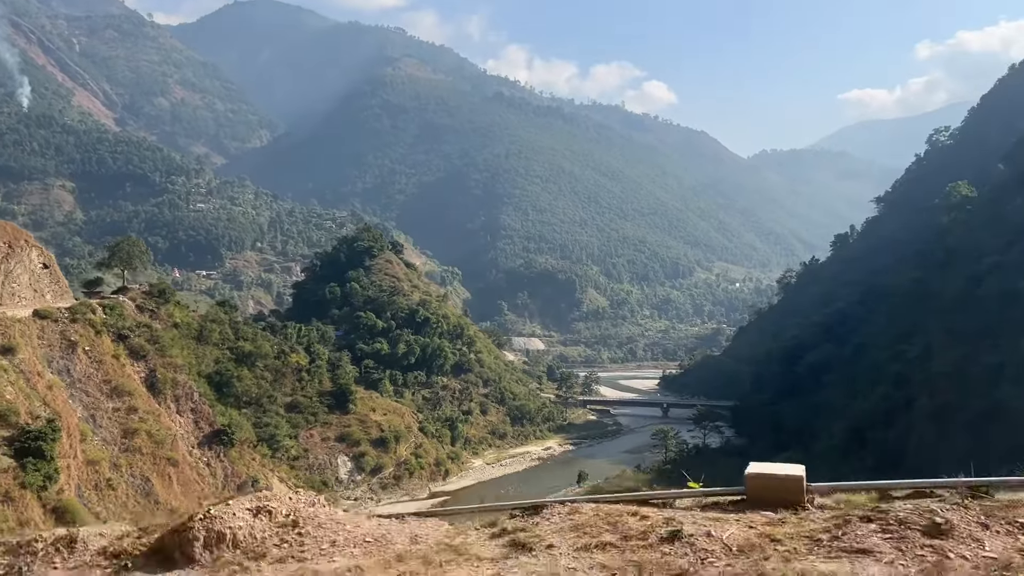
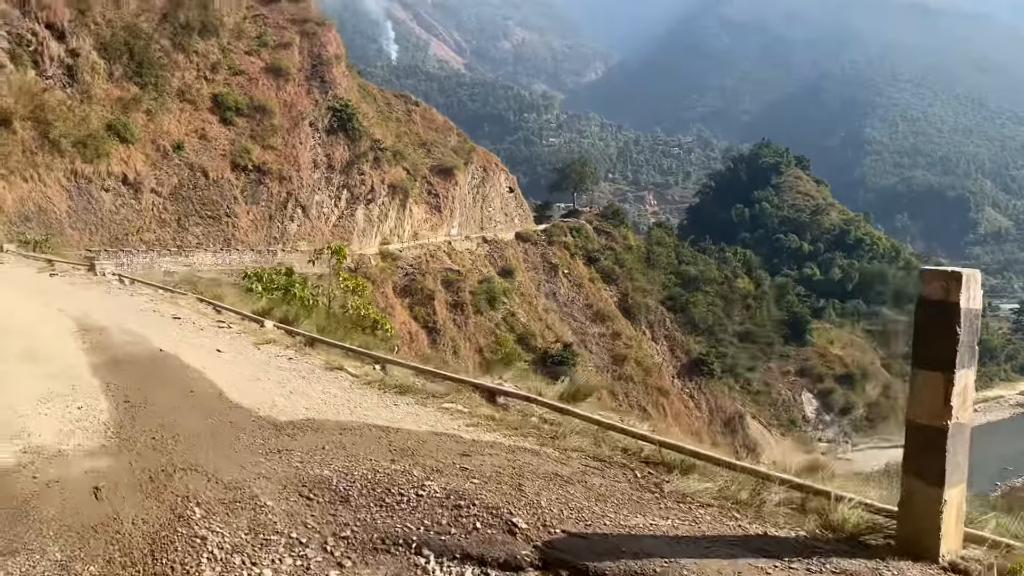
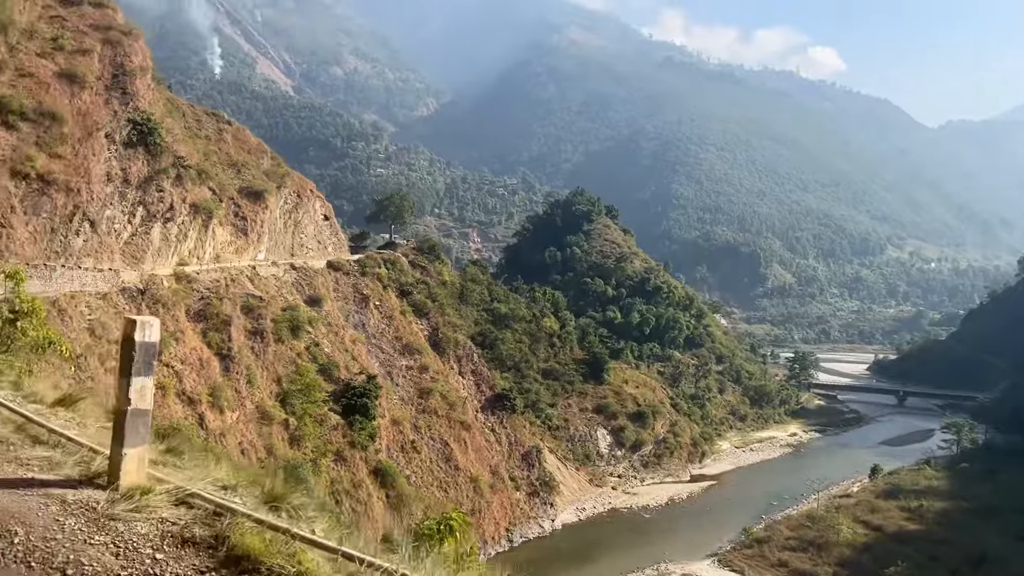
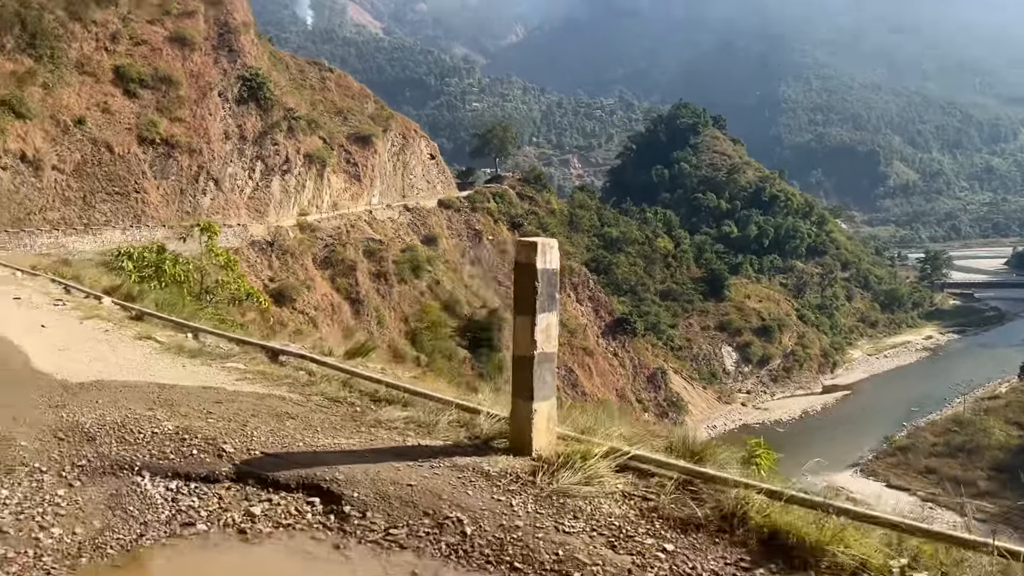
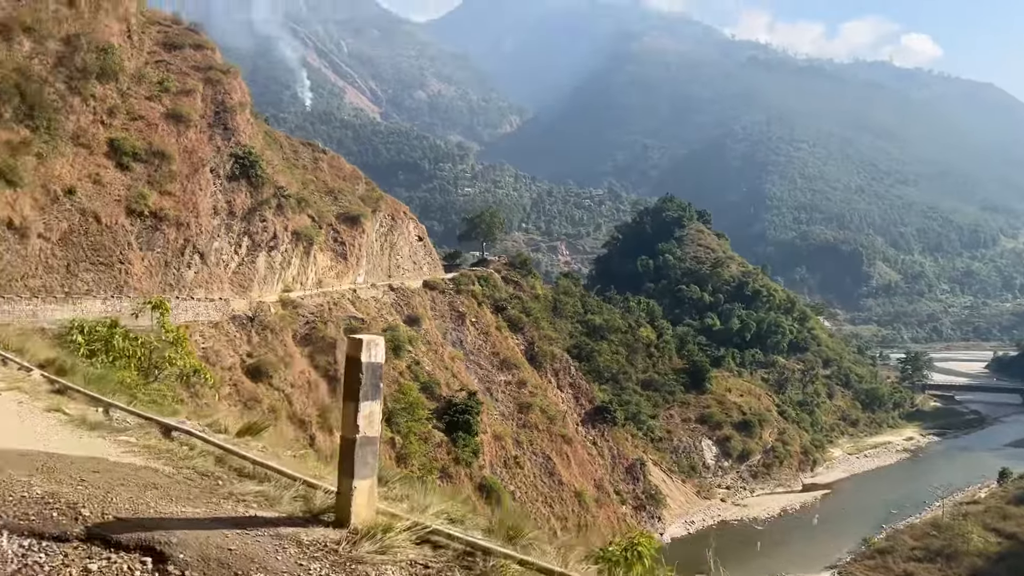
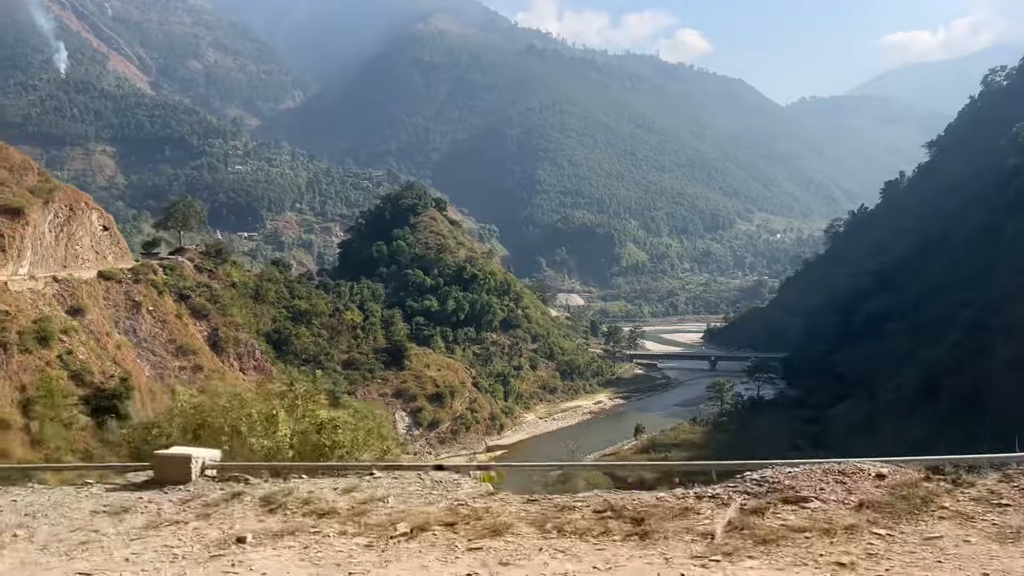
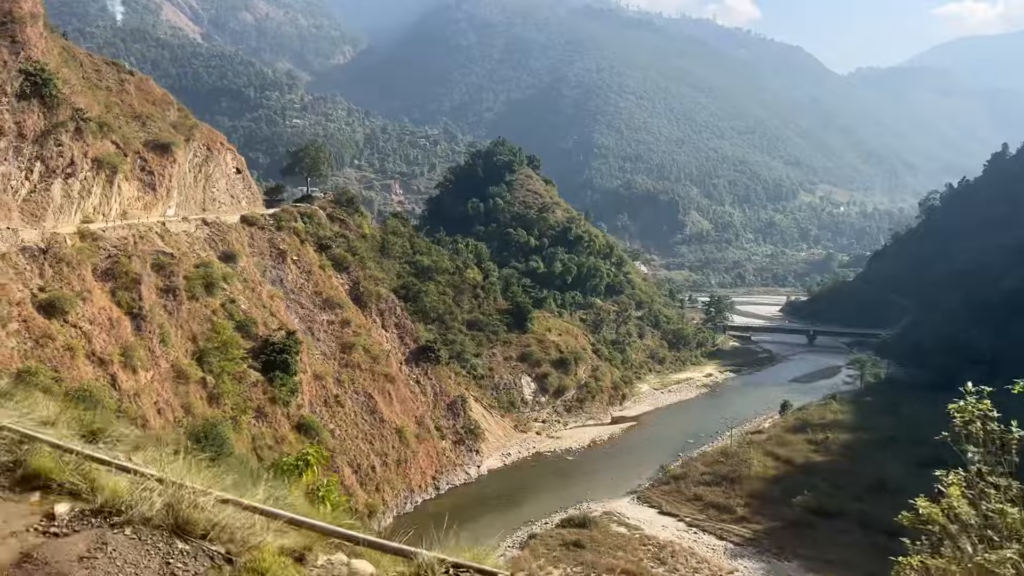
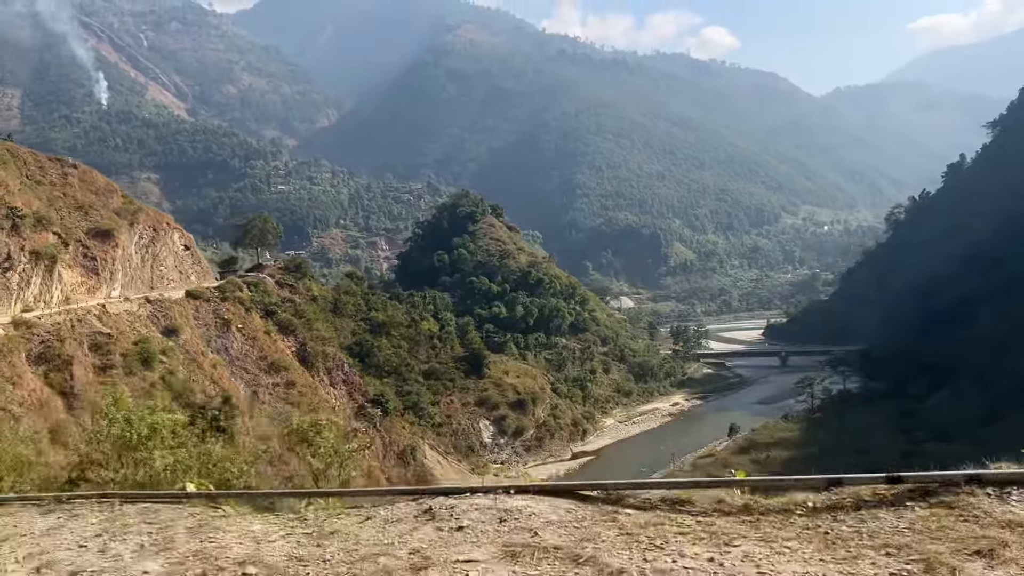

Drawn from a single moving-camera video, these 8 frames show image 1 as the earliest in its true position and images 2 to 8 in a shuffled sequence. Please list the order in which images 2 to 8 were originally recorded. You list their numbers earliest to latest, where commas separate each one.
6, 8, 7, 3, 5, 4, 2
